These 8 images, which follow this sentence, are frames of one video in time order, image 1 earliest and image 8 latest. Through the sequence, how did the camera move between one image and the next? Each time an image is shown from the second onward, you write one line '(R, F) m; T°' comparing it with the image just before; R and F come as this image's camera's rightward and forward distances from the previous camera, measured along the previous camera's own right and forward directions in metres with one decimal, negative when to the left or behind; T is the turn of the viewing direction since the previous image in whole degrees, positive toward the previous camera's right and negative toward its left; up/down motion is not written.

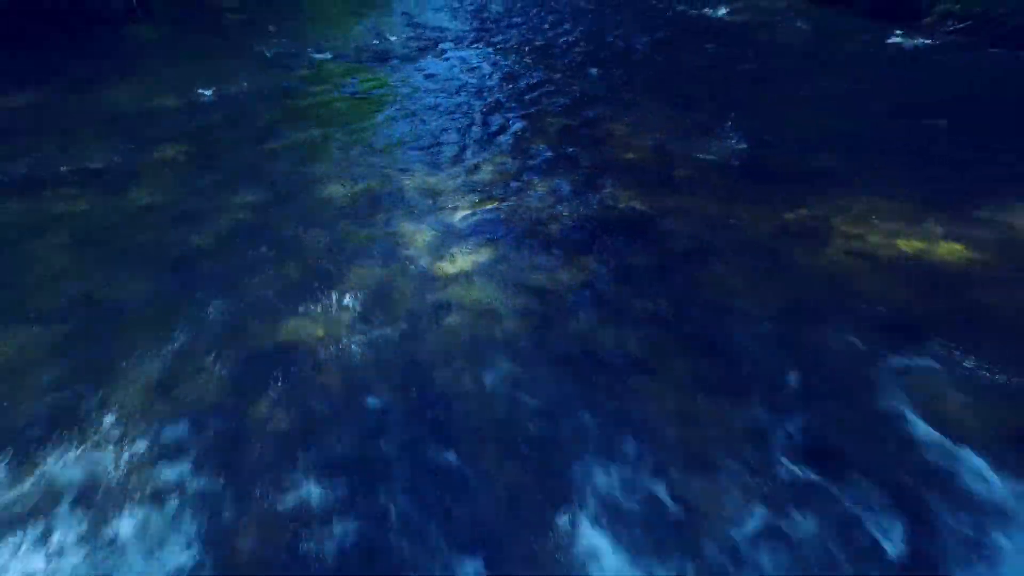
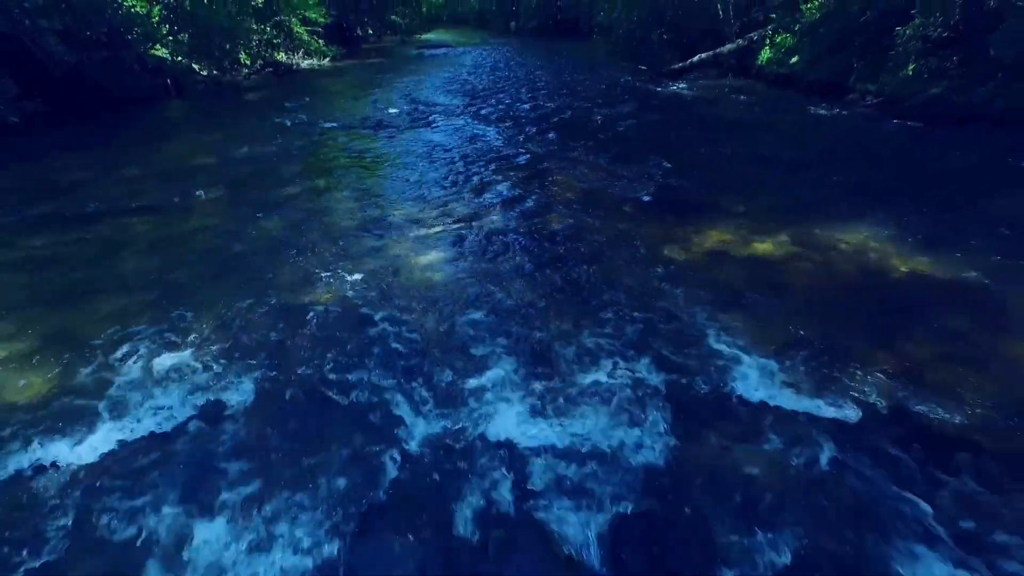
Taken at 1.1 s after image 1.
(+0.4, -1.8) m; 0°
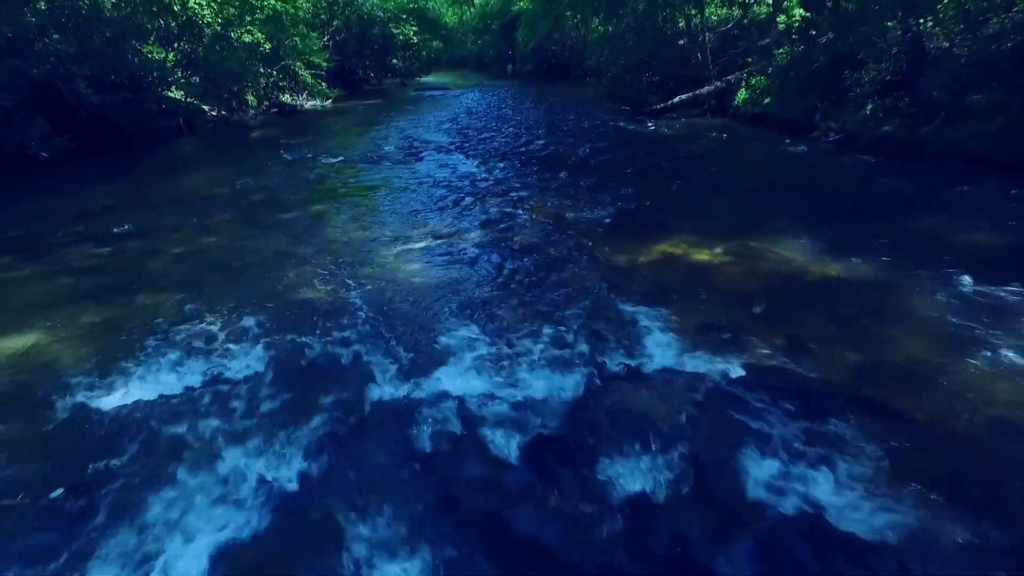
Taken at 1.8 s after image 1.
(+0.3, -1.0) m; 0°
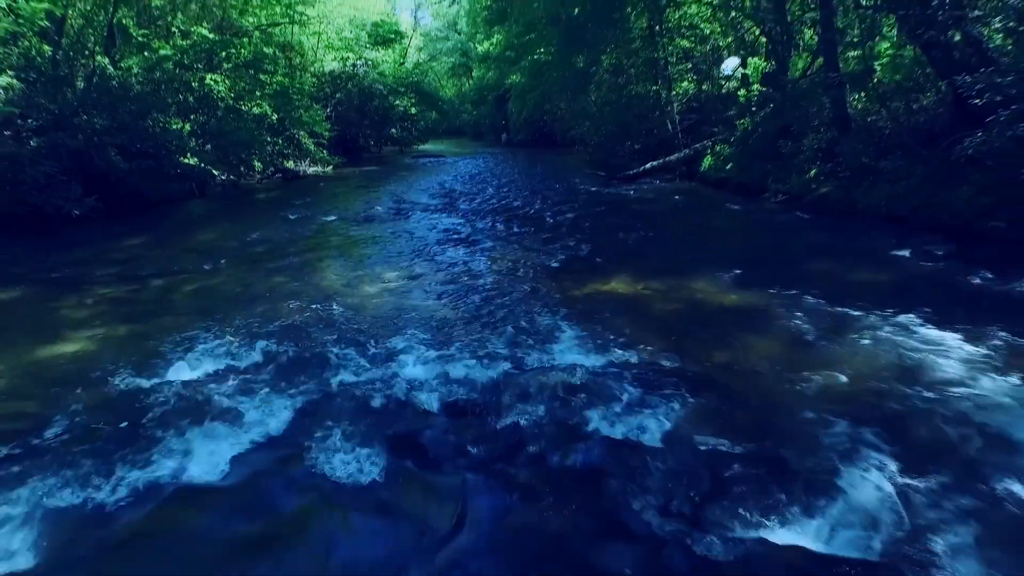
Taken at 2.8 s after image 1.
(+0.6, -1.6) m; 0°
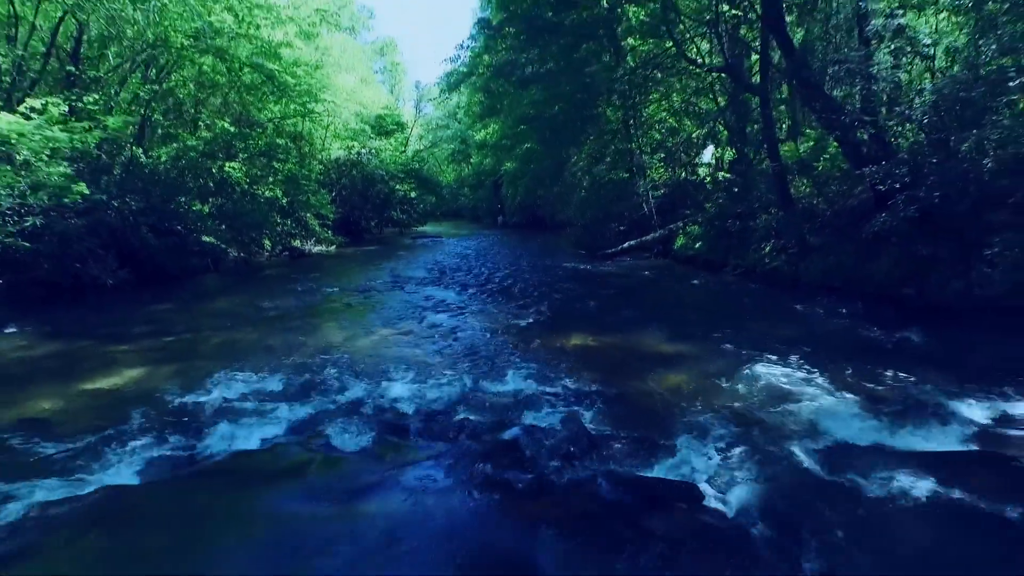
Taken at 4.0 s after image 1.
(+0.4, -1.9) m; 0°
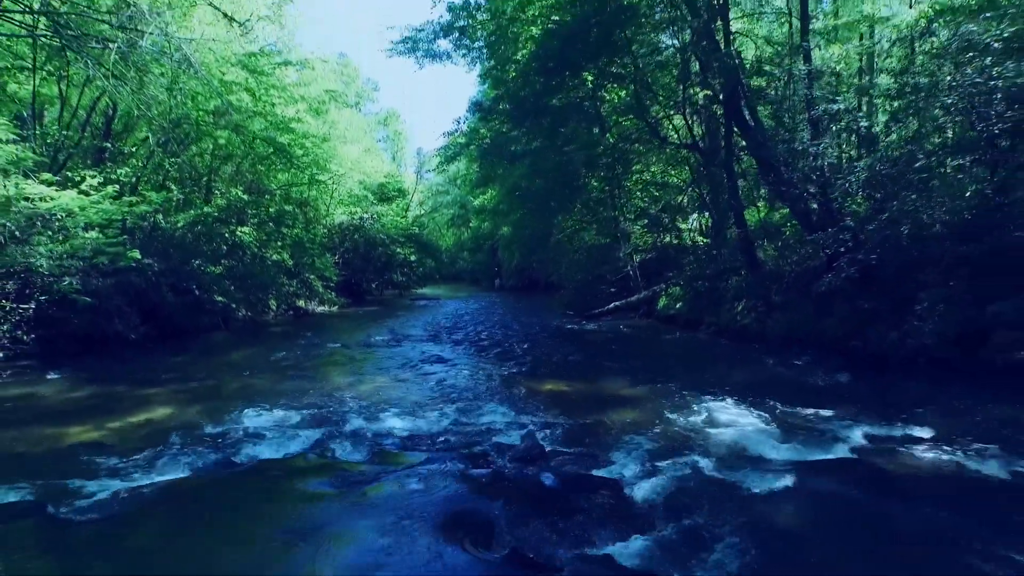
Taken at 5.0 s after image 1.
(+0.3, -1.5) m; 0°
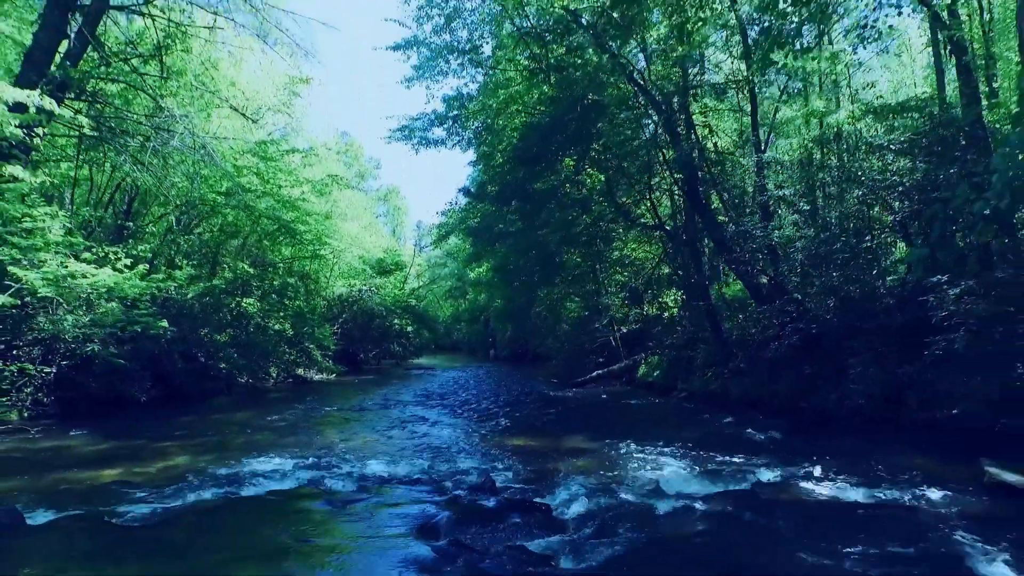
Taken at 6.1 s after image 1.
(+0.5, -1.7) m; 0°
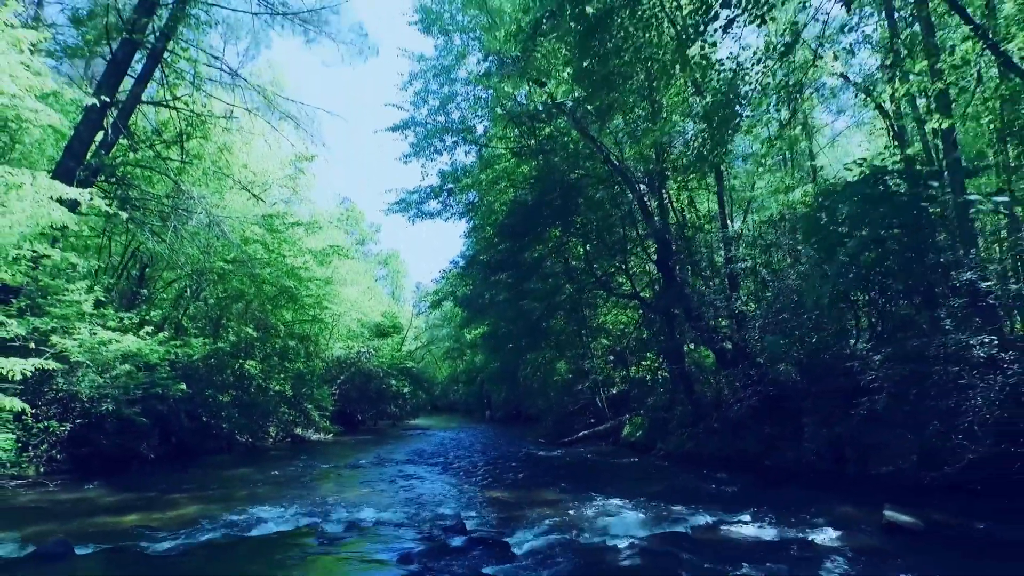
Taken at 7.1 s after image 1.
(+0.4, -1.6) m; 0°
